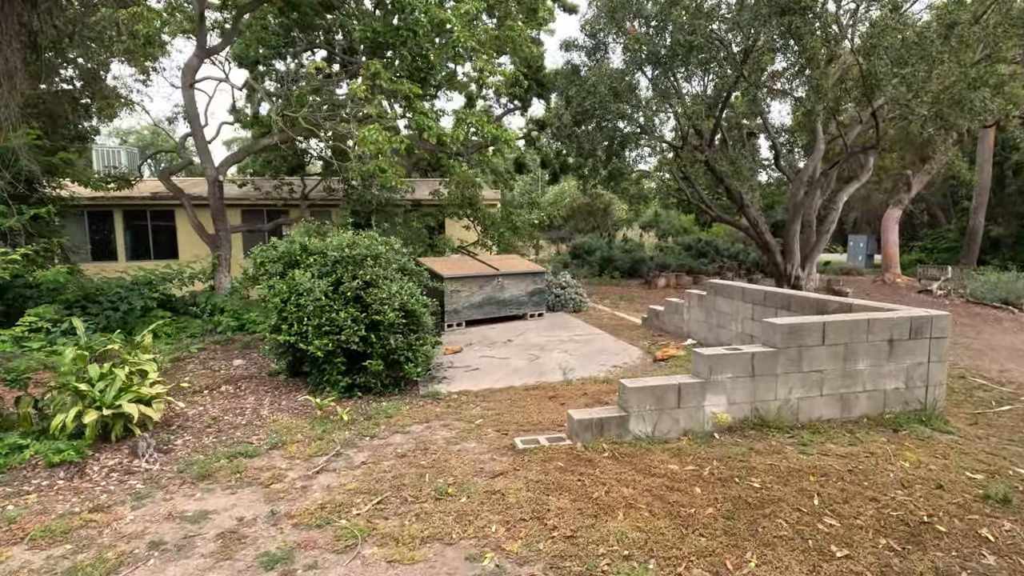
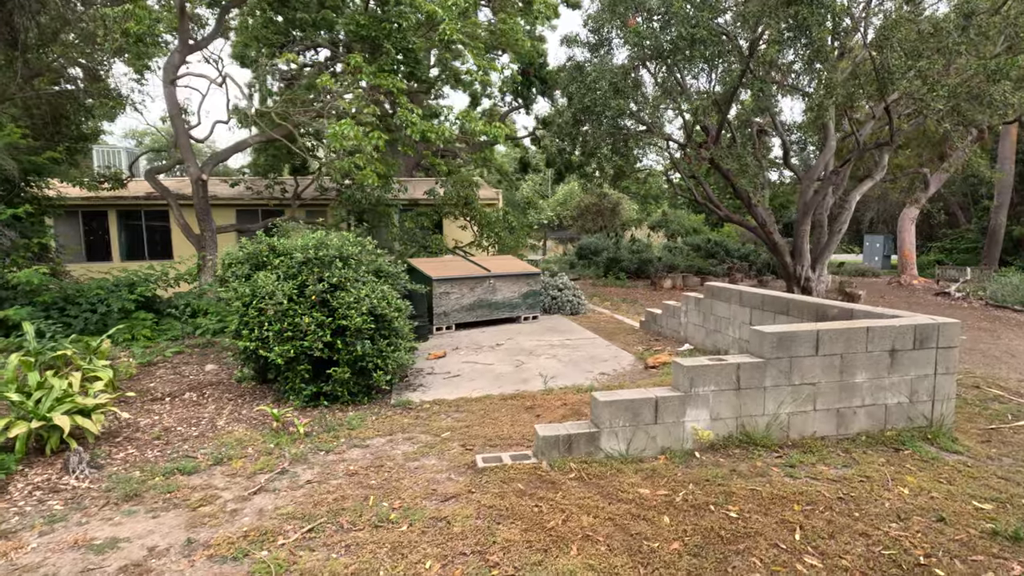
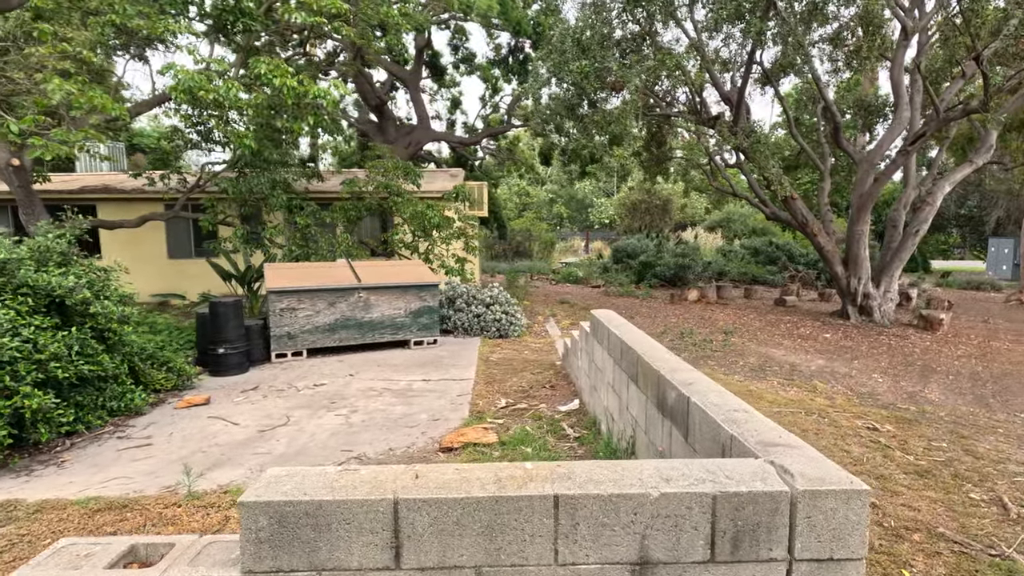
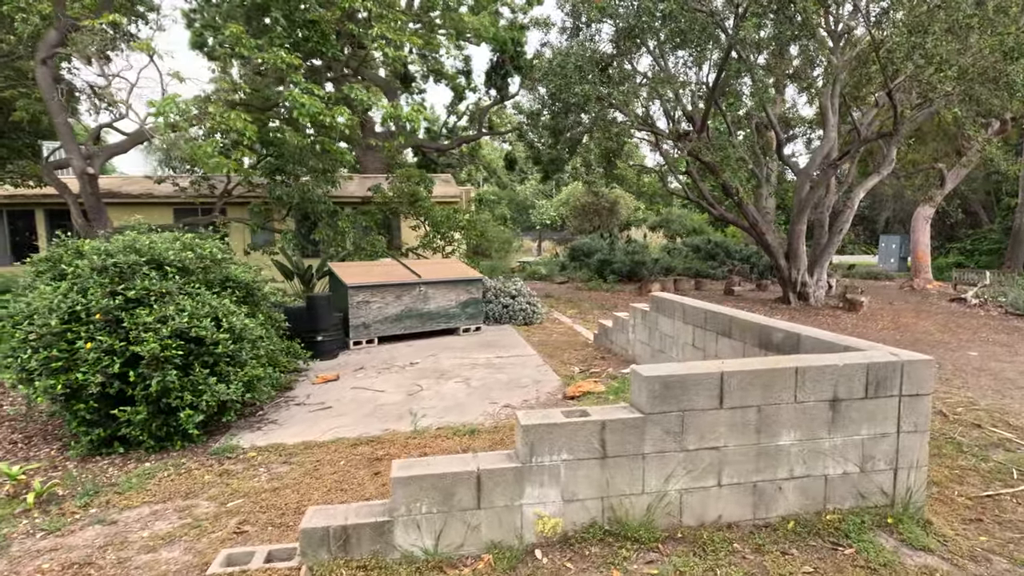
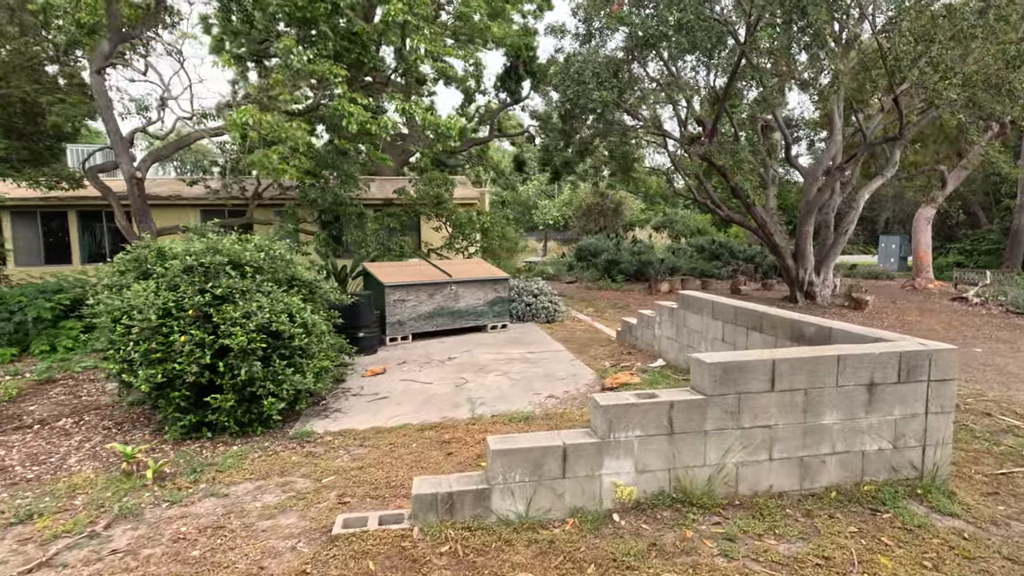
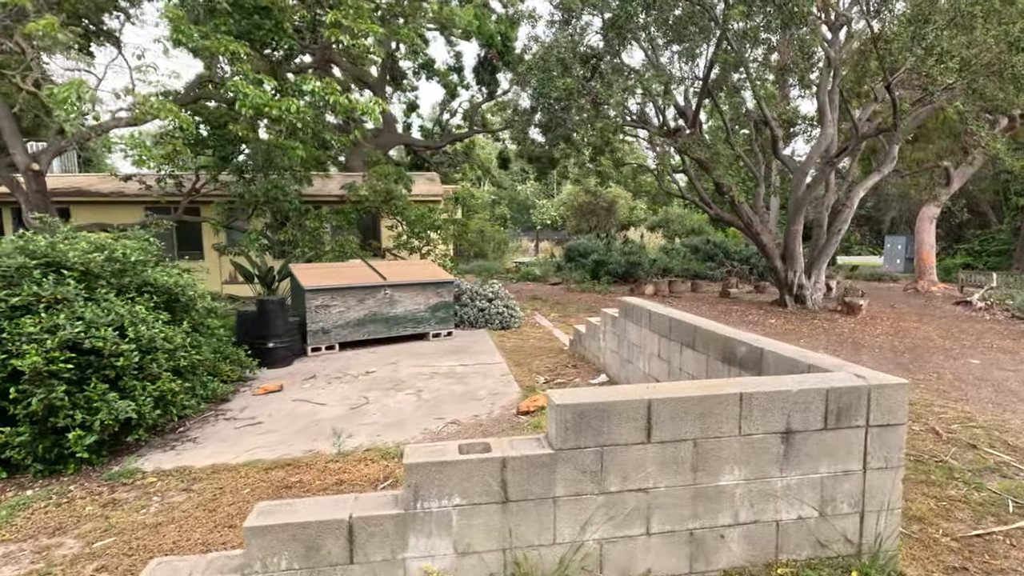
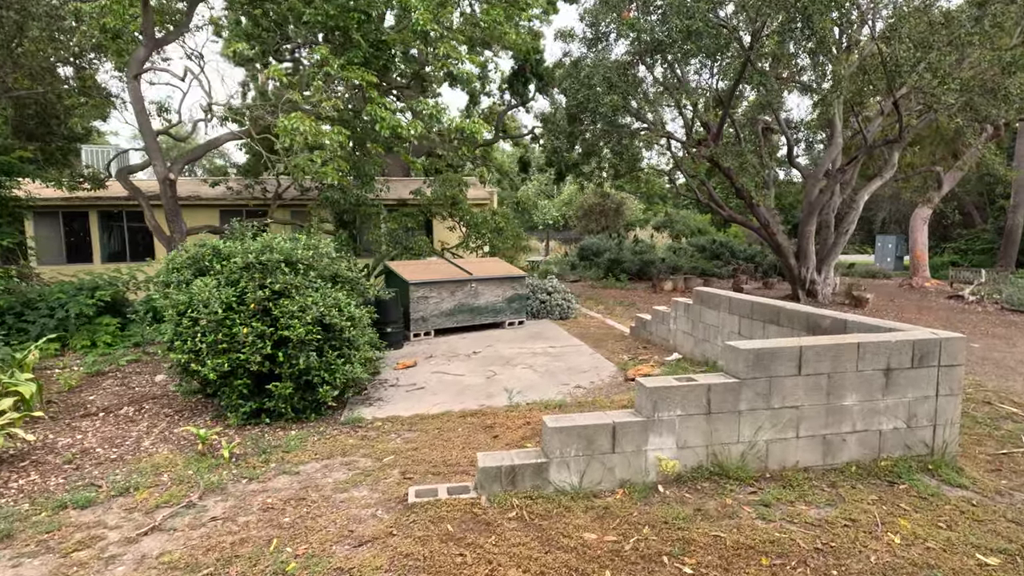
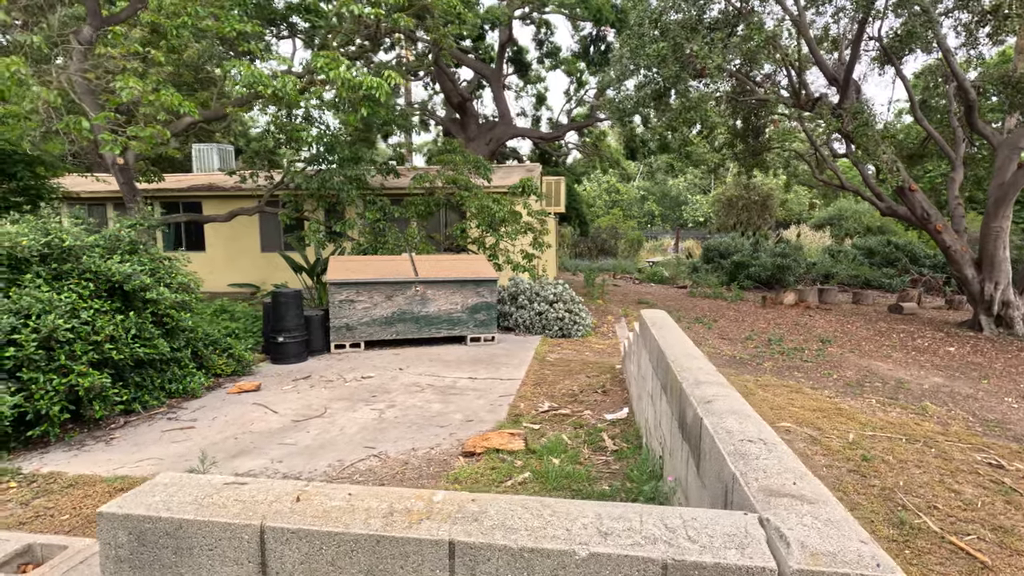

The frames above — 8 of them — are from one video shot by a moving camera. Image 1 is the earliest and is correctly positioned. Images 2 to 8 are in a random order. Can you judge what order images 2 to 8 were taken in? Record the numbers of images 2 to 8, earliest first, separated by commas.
2, 7, 5, 4, 6, 3, 8
